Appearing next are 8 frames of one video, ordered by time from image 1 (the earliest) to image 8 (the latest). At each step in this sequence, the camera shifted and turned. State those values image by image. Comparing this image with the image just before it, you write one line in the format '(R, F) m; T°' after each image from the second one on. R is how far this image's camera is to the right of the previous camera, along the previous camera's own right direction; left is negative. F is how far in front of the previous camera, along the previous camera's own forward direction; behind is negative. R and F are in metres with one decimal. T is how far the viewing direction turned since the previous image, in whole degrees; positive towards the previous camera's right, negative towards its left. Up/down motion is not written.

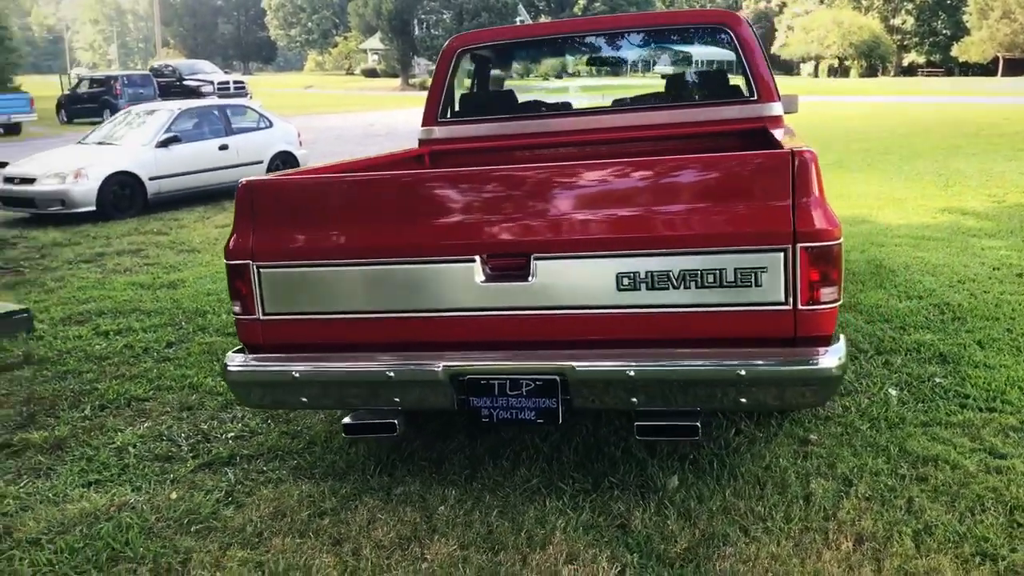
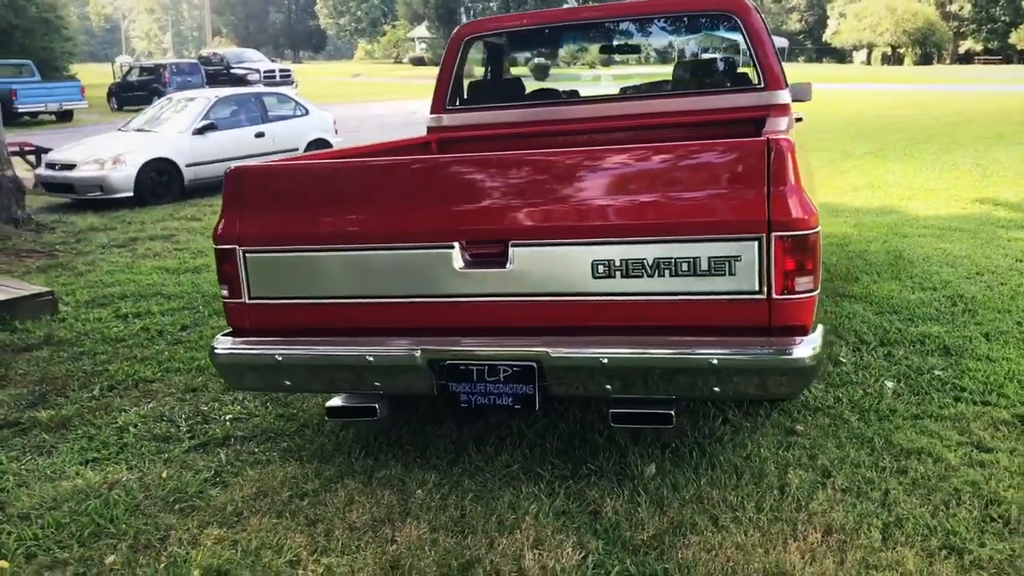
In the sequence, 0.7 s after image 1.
(+0.2, 0.0) m; -3°
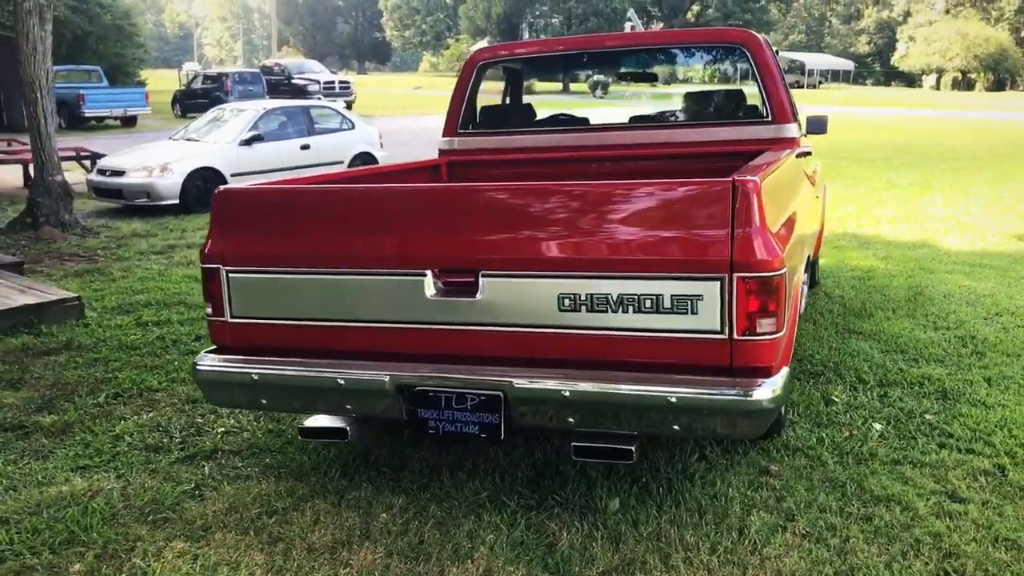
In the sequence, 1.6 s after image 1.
(+0.3, 0.0) m; -3°
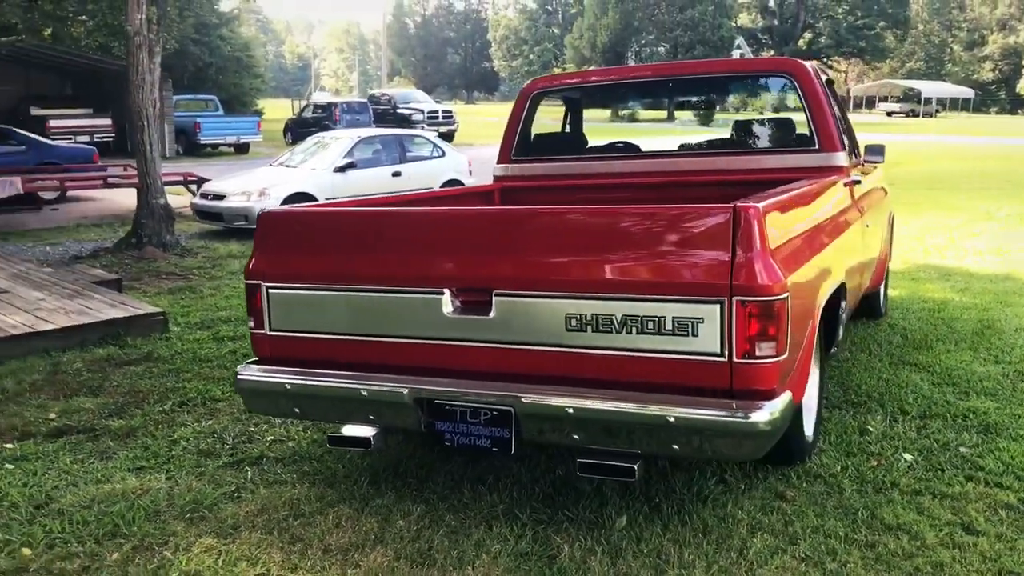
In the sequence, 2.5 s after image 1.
(+0.3, -0.1) m; -6°
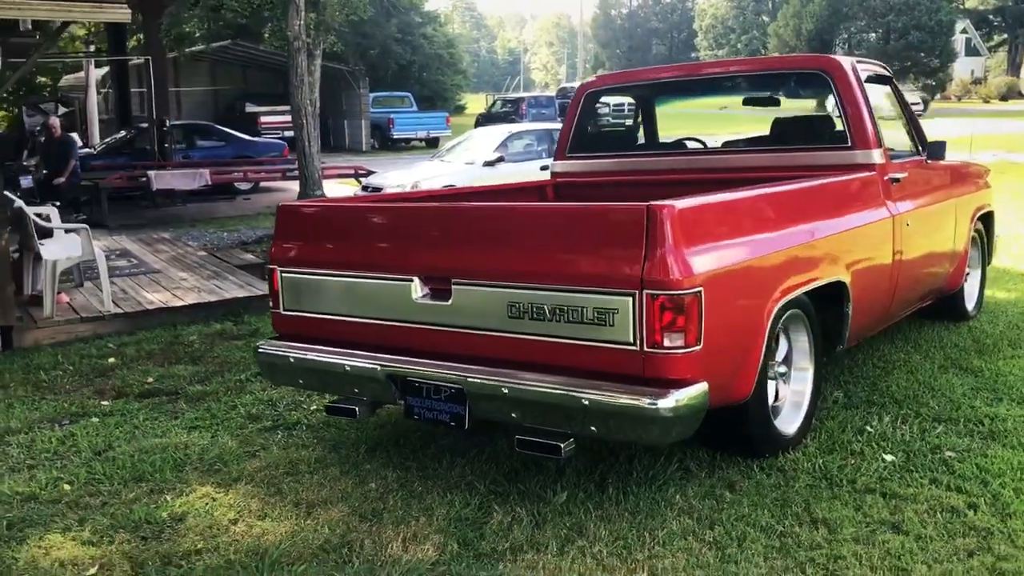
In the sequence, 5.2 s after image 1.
(+0.9, -0.2) m; -12°
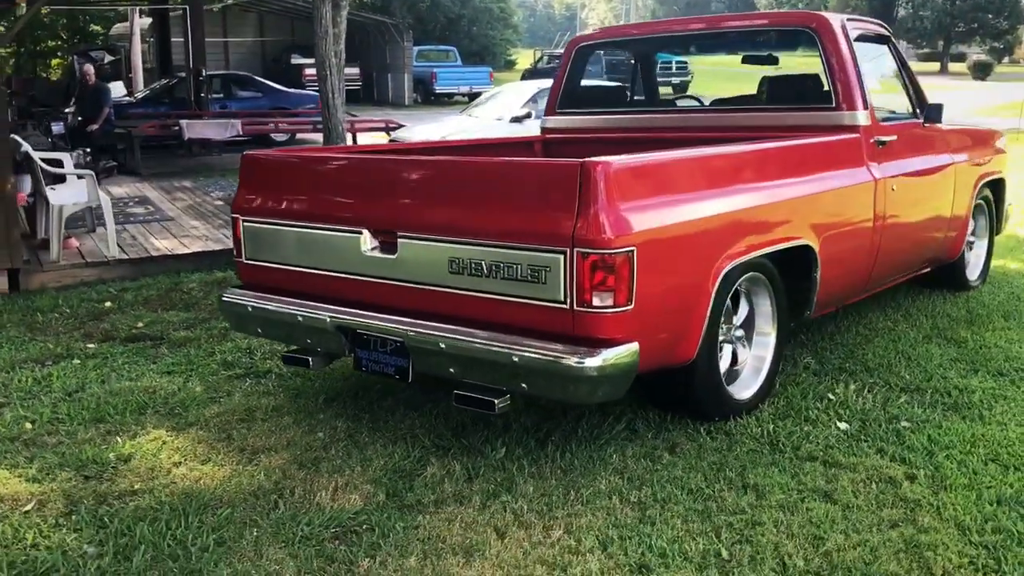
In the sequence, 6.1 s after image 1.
(+0.4, 0.0) m; -3°
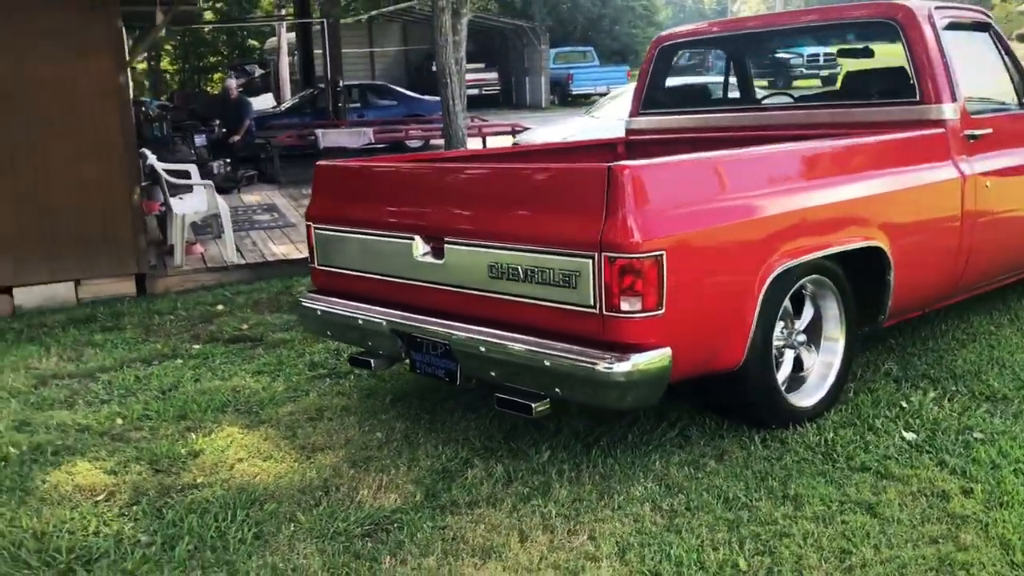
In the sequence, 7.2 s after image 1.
(+0.4, 0.0) m; -9°
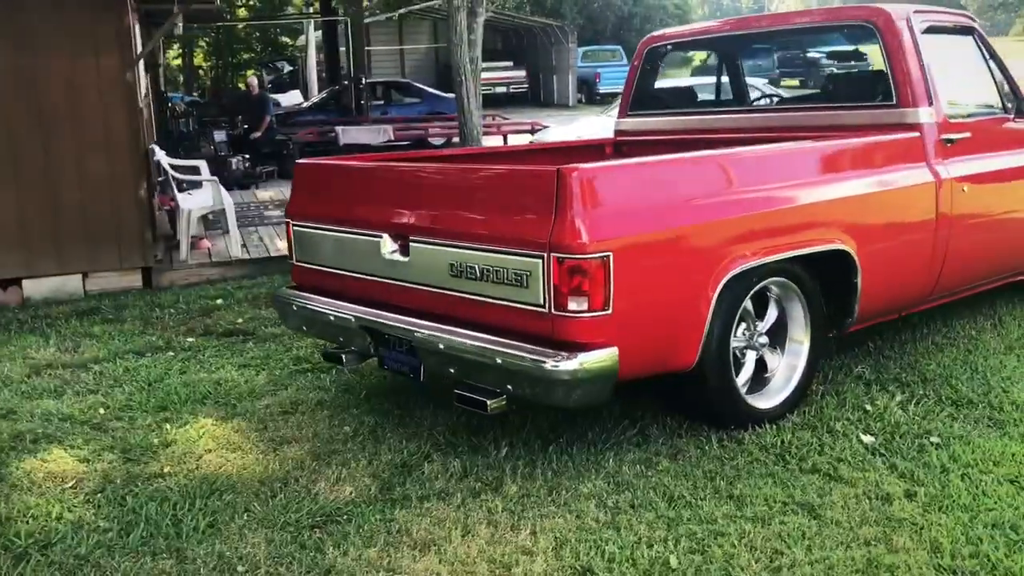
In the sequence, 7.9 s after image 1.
(+0.3, -0.1) m; -2°
